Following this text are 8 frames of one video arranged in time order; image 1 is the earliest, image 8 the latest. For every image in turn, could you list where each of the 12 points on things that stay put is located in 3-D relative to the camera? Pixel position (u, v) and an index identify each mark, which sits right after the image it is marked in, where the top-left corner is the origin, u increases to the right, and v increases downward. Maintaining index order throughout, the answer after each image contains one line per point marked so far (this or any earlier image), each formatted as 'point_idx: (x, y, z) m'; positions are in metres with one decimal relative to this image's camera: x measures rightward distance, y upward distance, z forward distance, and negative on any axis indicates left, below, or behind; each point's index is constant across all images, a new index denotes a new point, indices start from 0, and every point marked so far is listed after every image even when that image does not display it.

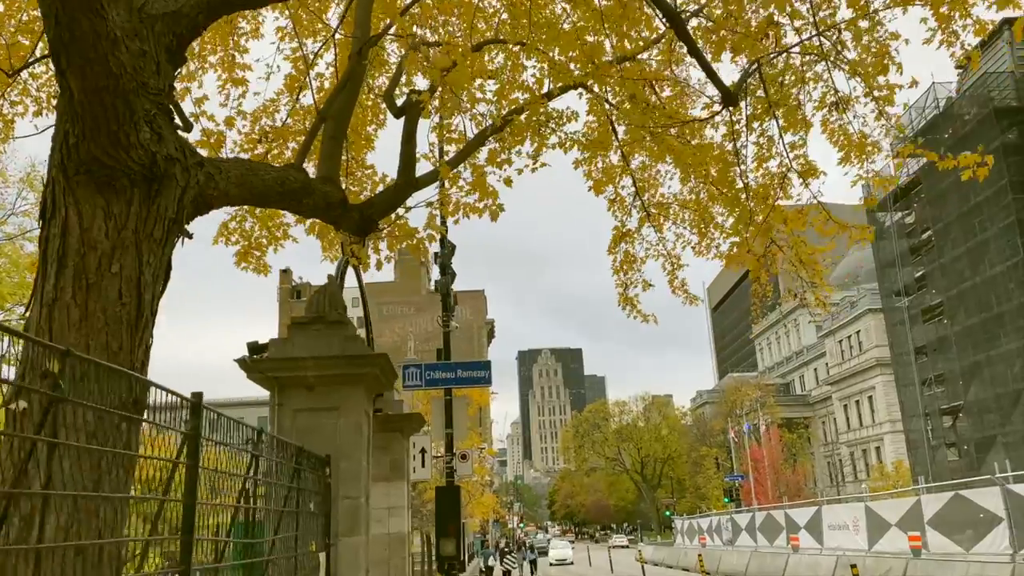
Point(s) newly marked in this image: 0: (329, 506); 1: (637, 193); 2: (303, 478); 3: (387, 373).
0: (-1.6, -1.9, +7.3) m
1: (+1.9, +1.4, +12.6) m
2: (-1.7, -1.5, +6.7) m
3: (-1.2, -0.8, +7.9) m
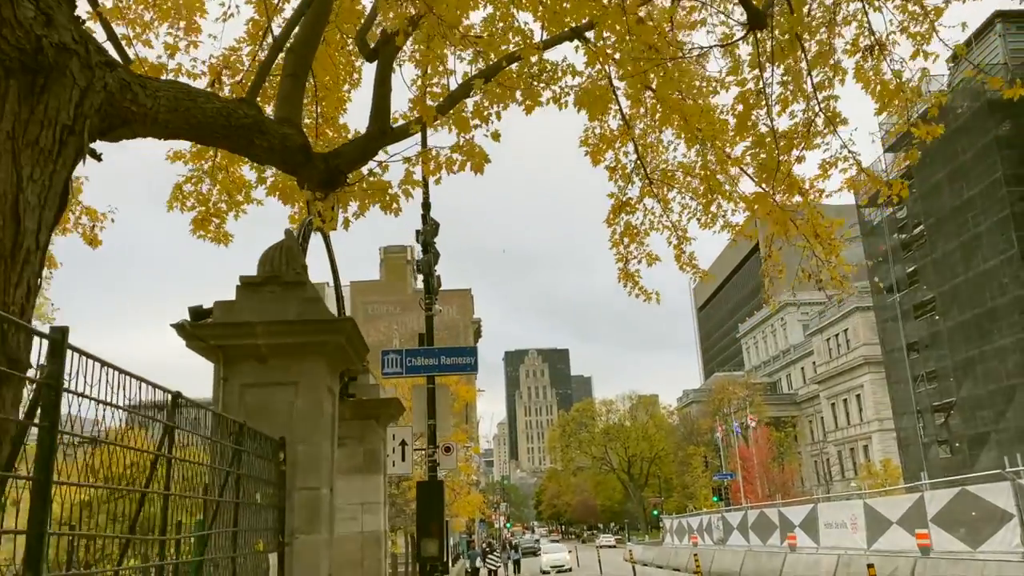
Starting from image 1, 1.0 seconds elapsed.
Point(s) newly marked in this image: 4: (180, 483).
0: (-1.7, -1.6, +6.1) m
1: (+1.8, +1.8, +11.5) m
2: (-1.8, -1.2, +5.6) m
3: (-1.3, -0.5, +6.7) m
4: (-1.9, -1.1, +4.6) m
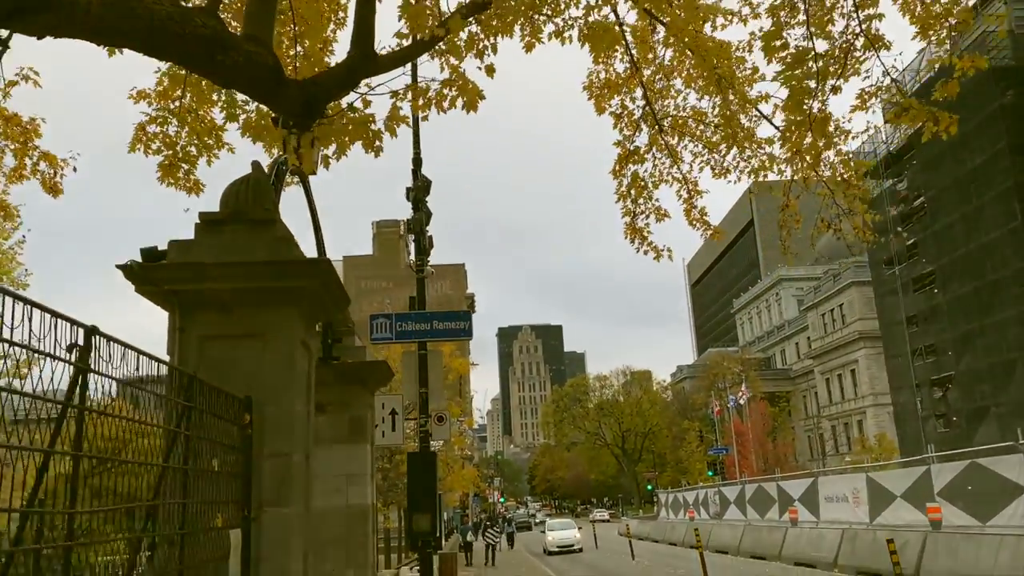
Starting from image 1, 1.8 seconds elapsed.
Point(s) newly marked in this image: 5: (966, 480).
0: (-1.7, -1.2, +5.3) m
1: (+1.7, +2.4, +10.6) m
2: (-1.8, -0.8, +4.7) m
3: (-1.3, 0.0, +5.9) m
4: (-1.8, -0.7, +3.8) m
5: (+10.1, -4.3, +18.3) m
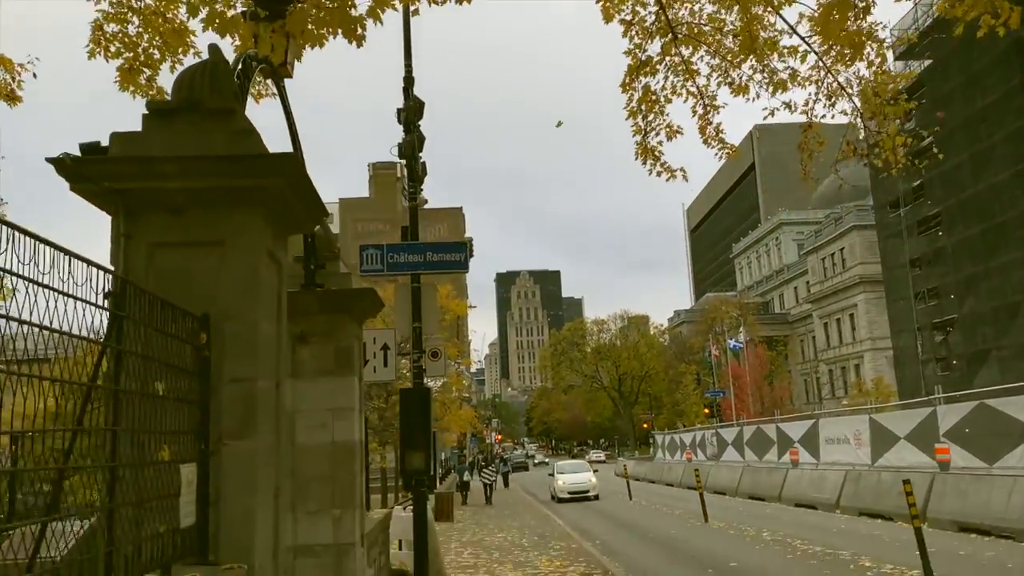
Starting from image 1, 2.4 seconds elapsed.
0: (-1.7, -0.6, +4.6) m
1: (+1.7, +3.3, +9.6) m
2: (-1.8, -0.2, +4.0) m
3: (-1.3, +0.6, +5.1) m
4: (-1.9, -0.3, +3.1) m
5: (+10.0, -2.9, +17.8) m
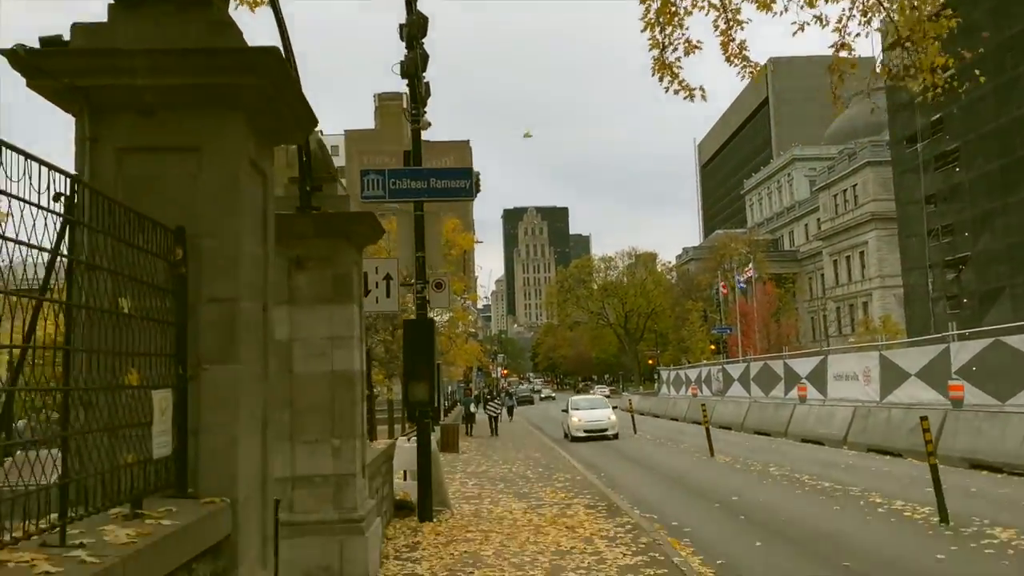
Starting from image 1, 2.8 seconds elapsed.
0: (-1.7, -0.1, +4.2) m
1: (+1.8, +4.1, +8.9) m
2: (-1.8, +0.2, +3.6) m
3: (-1.3, +1.1, +4.6) m
4: (-1.8, +0.1, +2.6) m
5: (+10.2, -1.5, +17.4) m
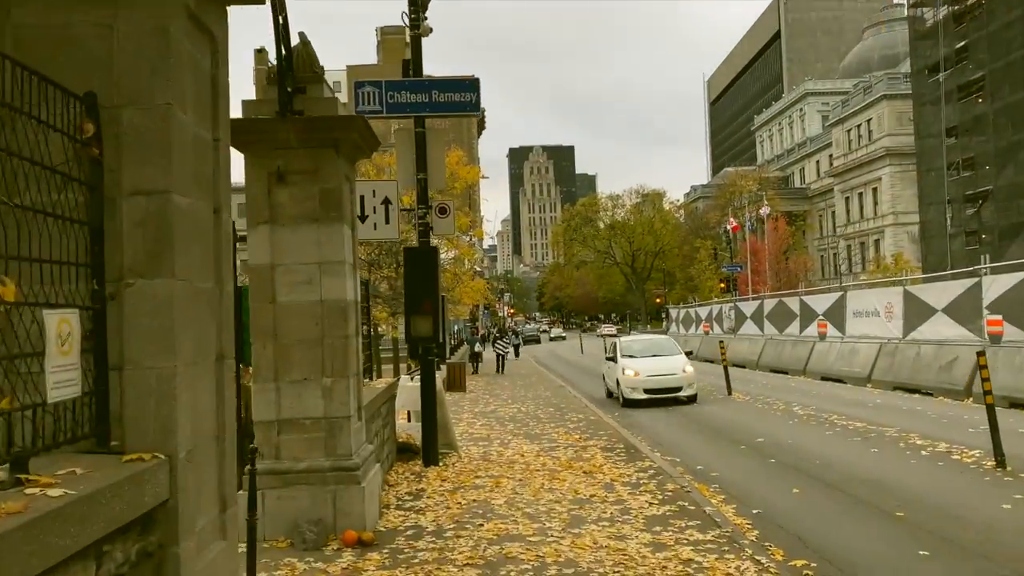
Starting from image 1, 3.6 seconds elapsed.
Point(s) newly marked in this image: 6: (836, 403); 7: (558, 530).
0: (-1.6, +0.3, +3.1) m
1: (+1.9, +4.8, +7.5) m
2: (-1.7, +0.5, +2.5) m
3: (-1.2, +1.5, +3.5) m
4: (-1.7, +0.4, +1.6) m
5: (+10.3, -0.1, +16.3) m
6: (+6.7, -2.4, +17.0) m
7: (+0.4, -2.2, +7.3) m
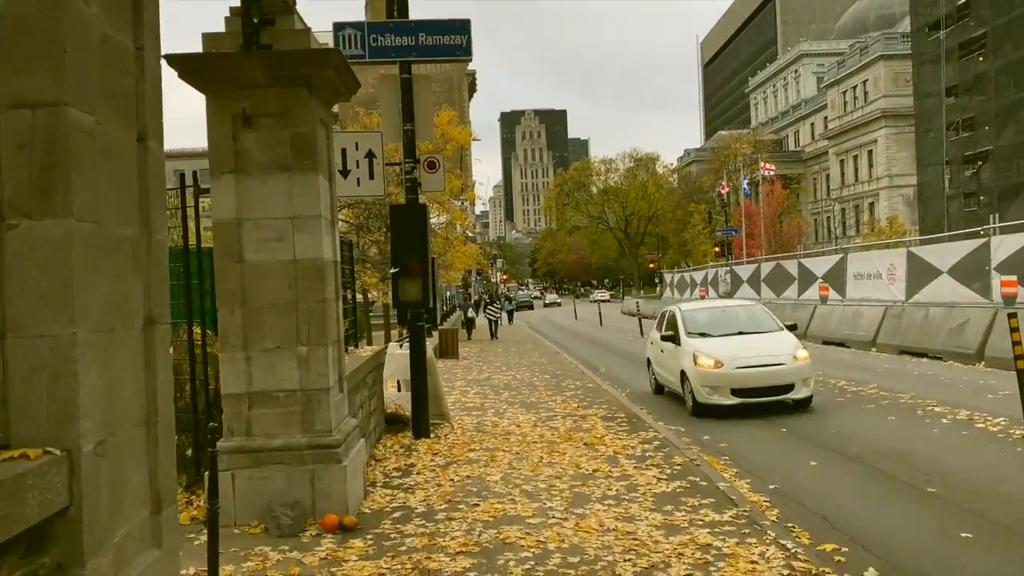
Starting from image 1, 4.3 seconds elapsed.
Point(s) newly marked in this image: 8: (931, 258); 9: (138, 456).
0: (-1.6, +0.5, +2.4) m
1: (+1.9, +5.2, +6.6) m
2: (-1.7, +0.7, +1.7) m
3: (-1.2, +1.7, +2.6) m
4: (-1.7, +0.5, +0.8) m
5: (+10.2, +0.7, +15.7) m
6: (+6.6, -1.6, +16.4) m
7: (+0.4, -1.8, +6.7) m
8: (+10.2, +0.7, +19.6) m
9: (-1.3, -0.6, +2.9) m
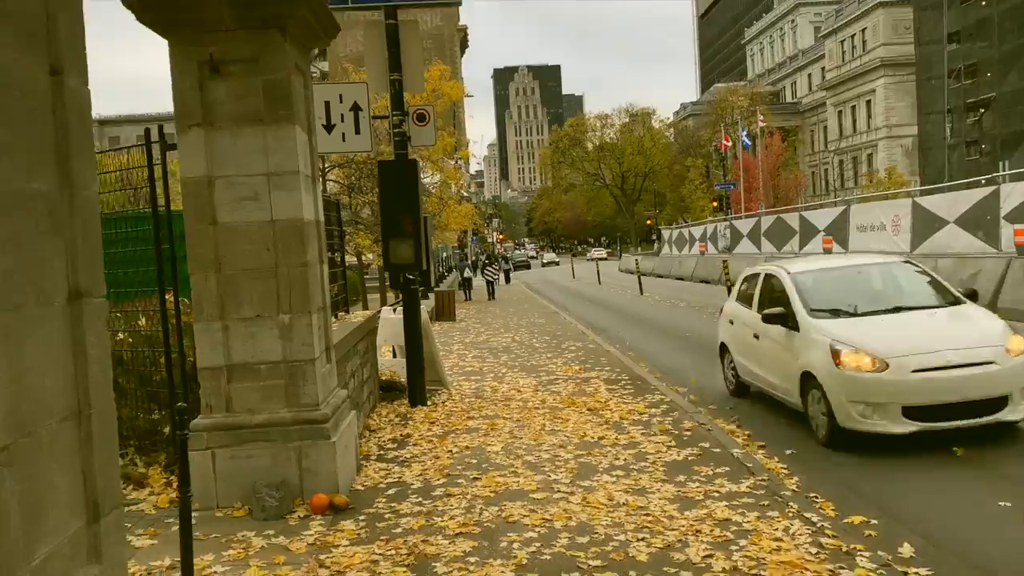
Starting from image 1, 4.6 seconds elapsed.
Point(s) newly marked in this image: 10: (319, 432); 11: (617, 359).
0: (-1.6, +0.5, +1.8) m
1: (+1.8, +5.5, +5.8) m
2: (-1.7, +0.7, +1.2) m
3: (-1.2, +1.8, +2.0) m
4: (-1.7, +0.5, +0.3) m
5: (+10.2, +1.7, +15.2) m
6: (+6.6, -0.7, +16.0) m
7: (+0.4, -1.5, +6.2) m
8: (+10.1, +1.9, +19.1) m
9: (-1.3, -0.5, +2.4) m
10: (-1.4, -1.0, +5.9) m
11: (+1.6, -1.1, +12.8) m
